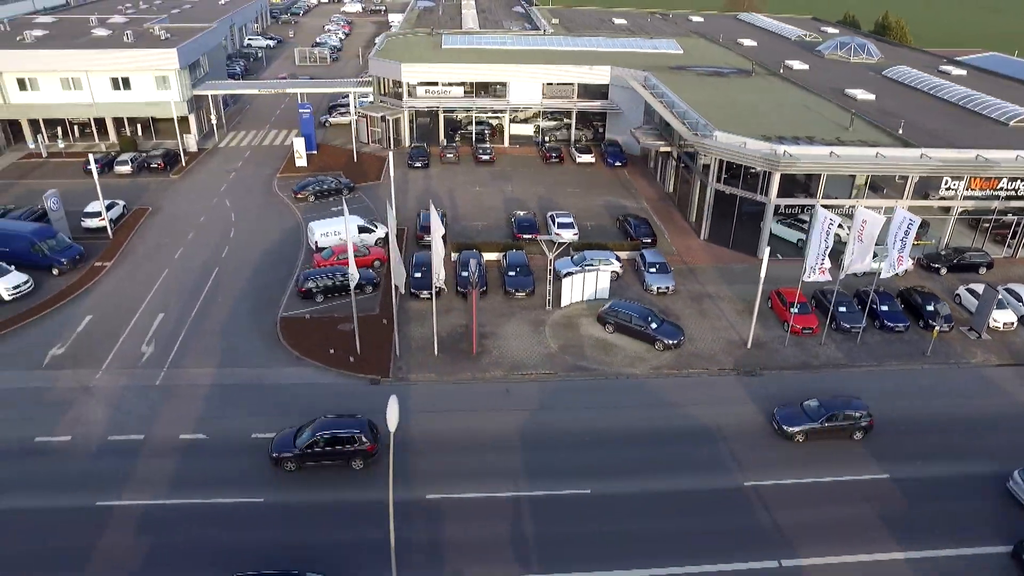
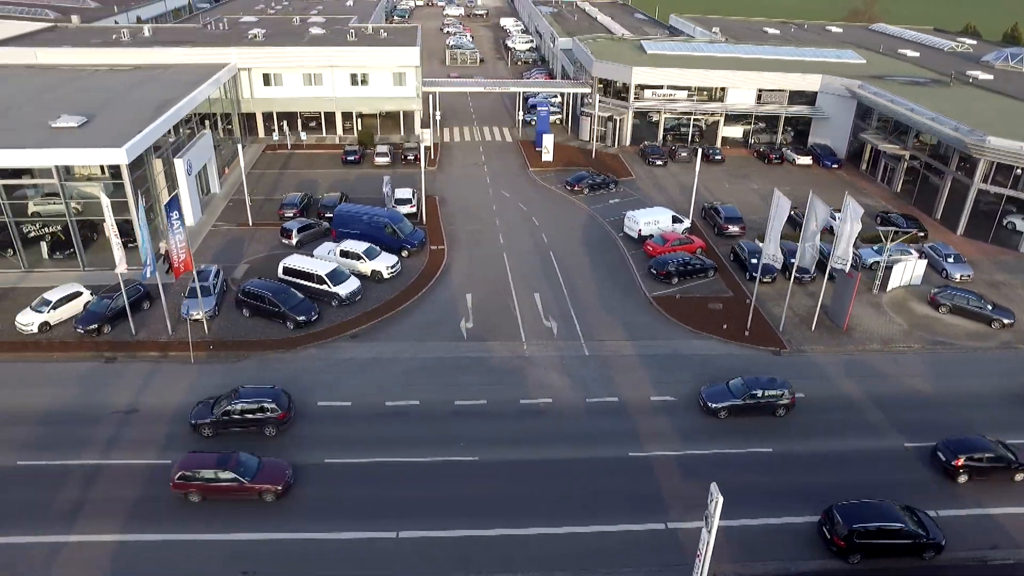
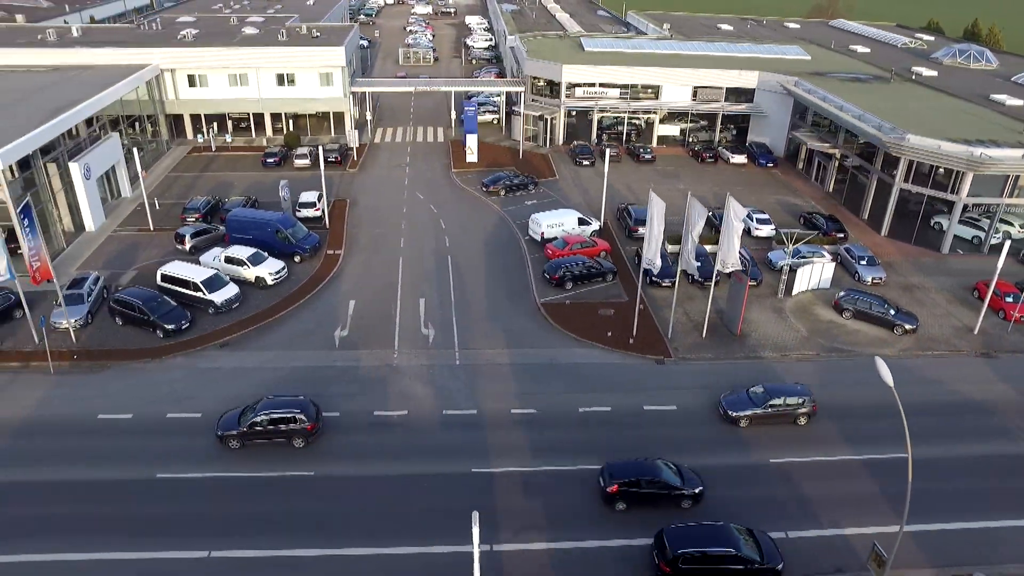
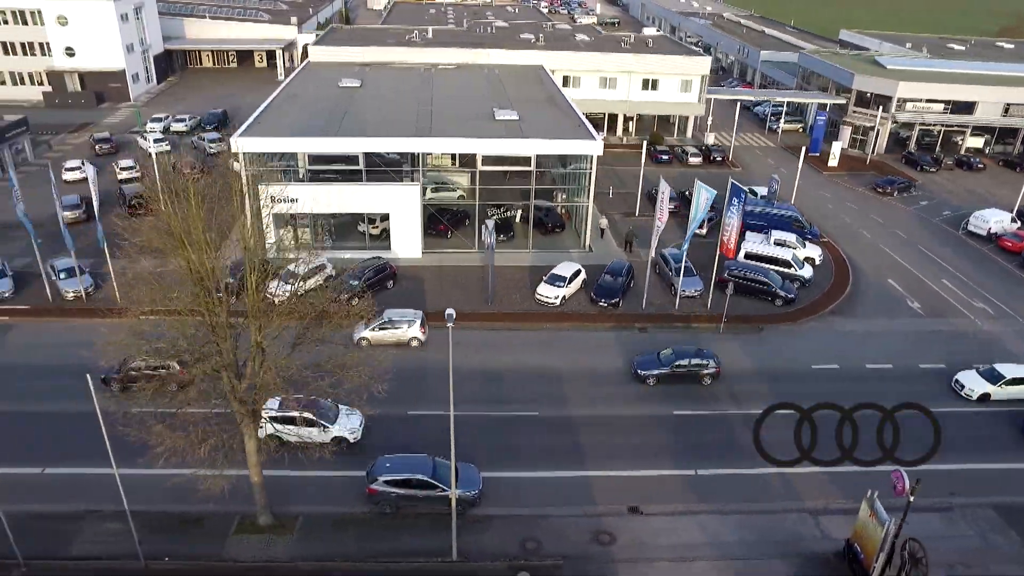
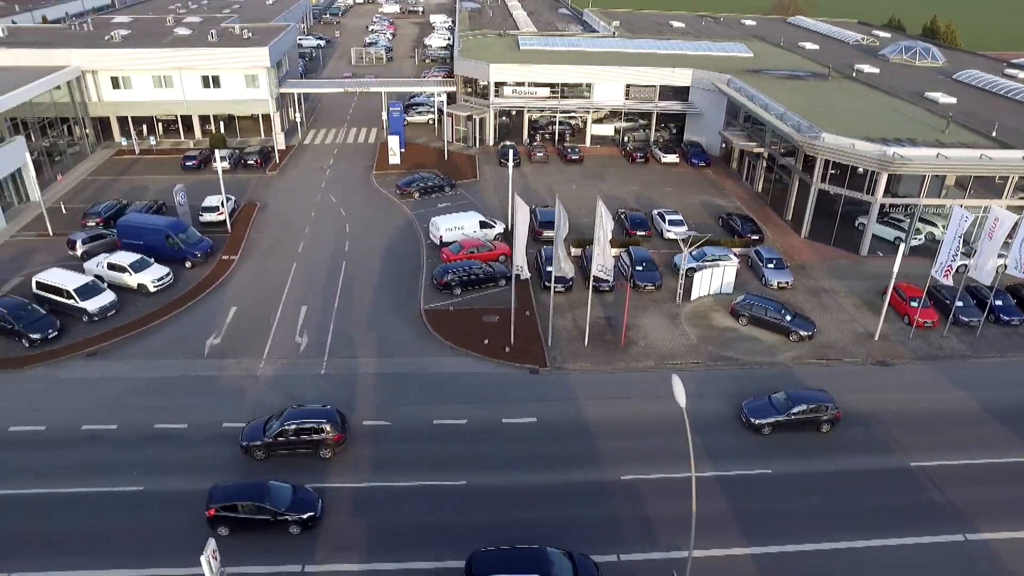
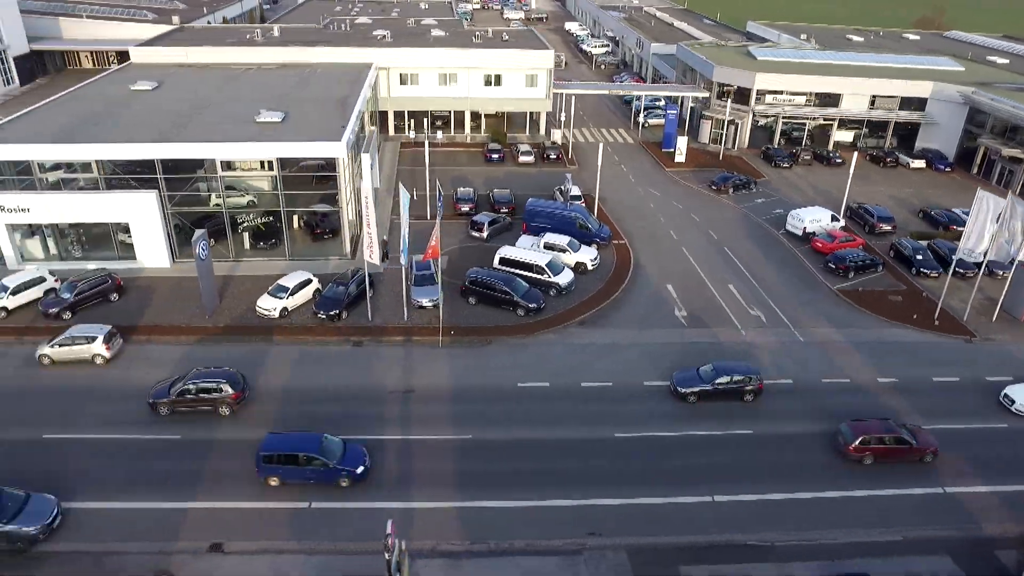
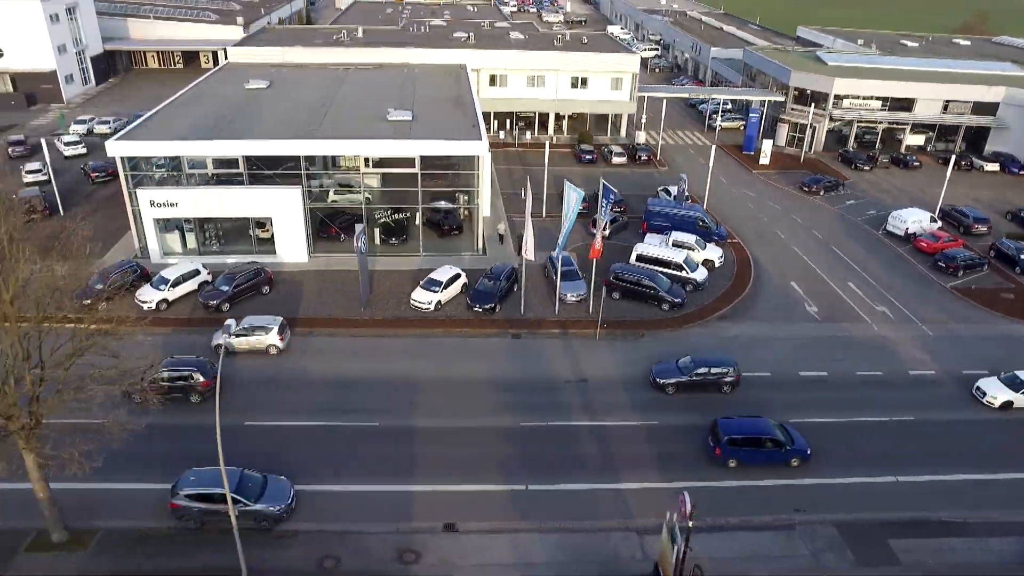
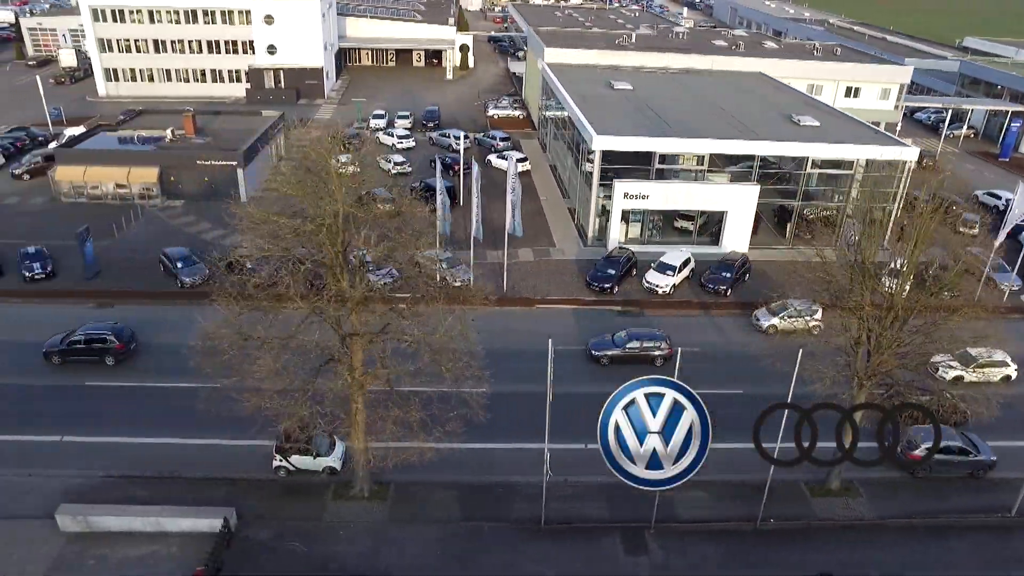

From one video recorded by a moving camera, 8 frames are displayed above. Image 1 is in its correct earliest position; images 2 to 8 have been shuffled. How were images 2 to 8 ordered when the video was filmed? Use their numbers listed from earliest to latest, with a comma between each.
5, 3, 2, 6, 7, 4, 8
